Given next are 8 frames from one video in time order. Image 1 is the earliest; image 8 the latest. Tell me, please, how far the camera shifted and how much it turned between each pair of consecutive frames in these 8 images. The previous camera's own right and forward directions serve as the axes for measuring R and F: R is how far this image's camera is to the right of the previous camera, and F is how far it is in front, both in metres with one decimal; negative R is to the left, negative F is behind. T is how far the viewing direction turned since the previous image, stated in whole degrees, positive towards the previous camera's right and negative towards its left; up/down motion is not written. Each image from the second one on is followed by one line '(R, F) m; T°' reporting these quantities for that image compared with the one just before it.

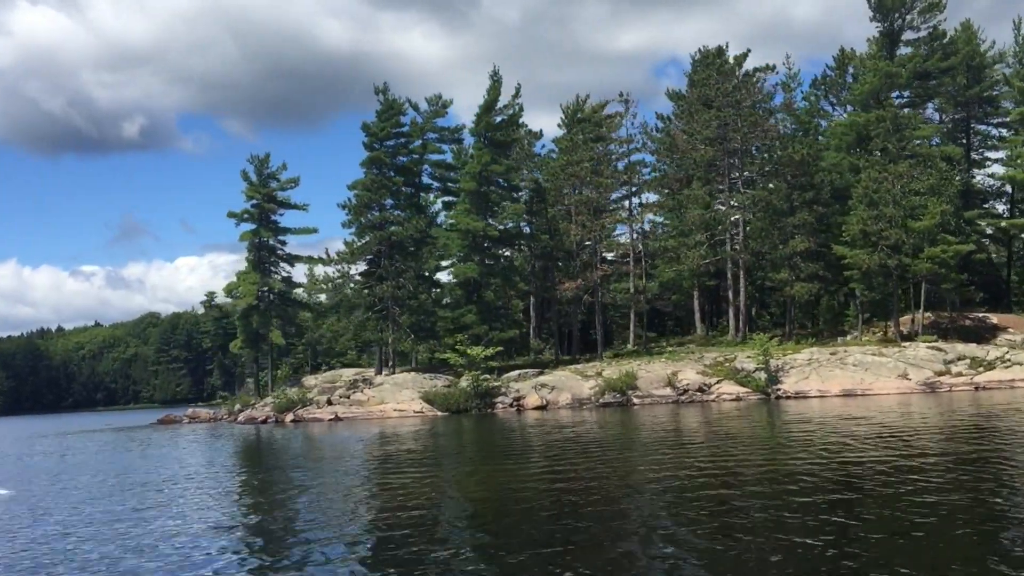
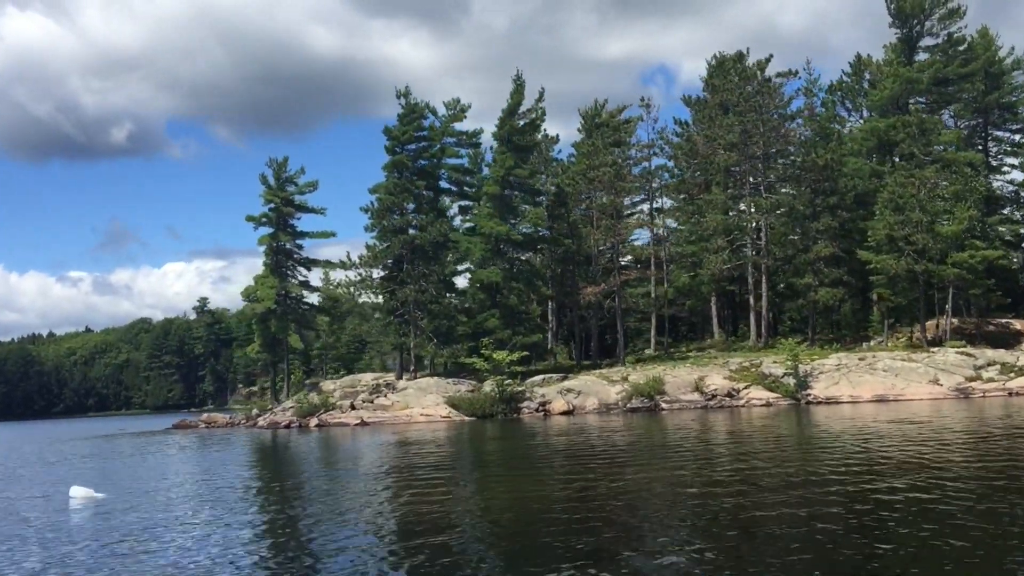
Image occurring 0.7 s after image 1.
(-1.9, +0.3) m; 0°
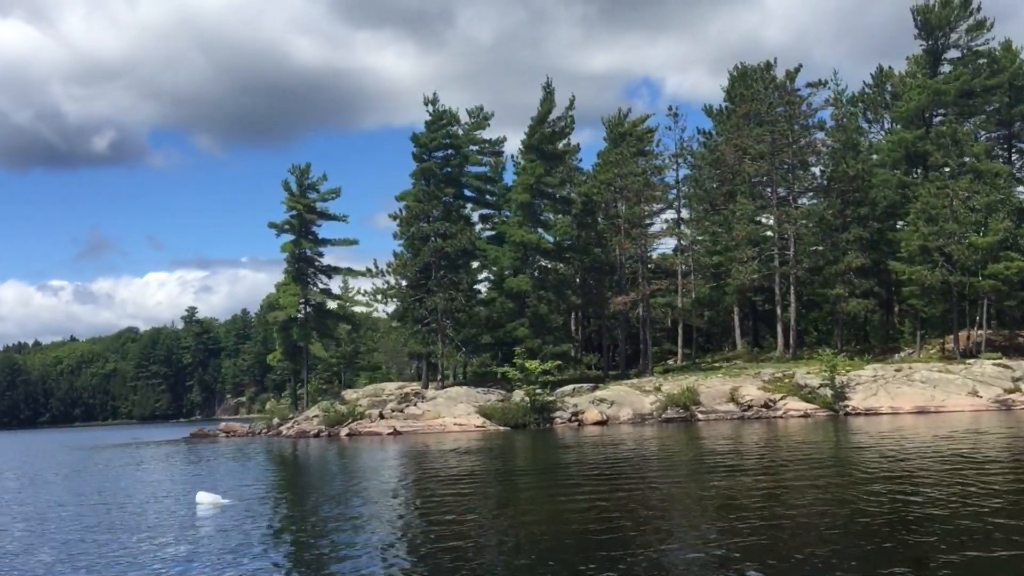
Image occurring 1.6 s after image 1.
(-2.4, +0.4) m; +1°
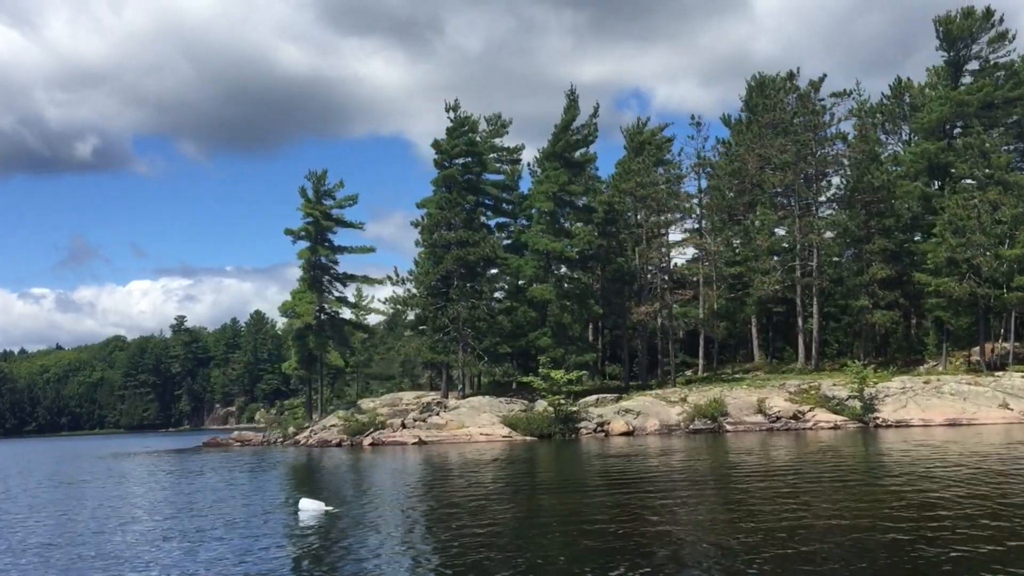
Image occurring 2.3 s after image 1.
(-1.8, +0.5) m; 0°
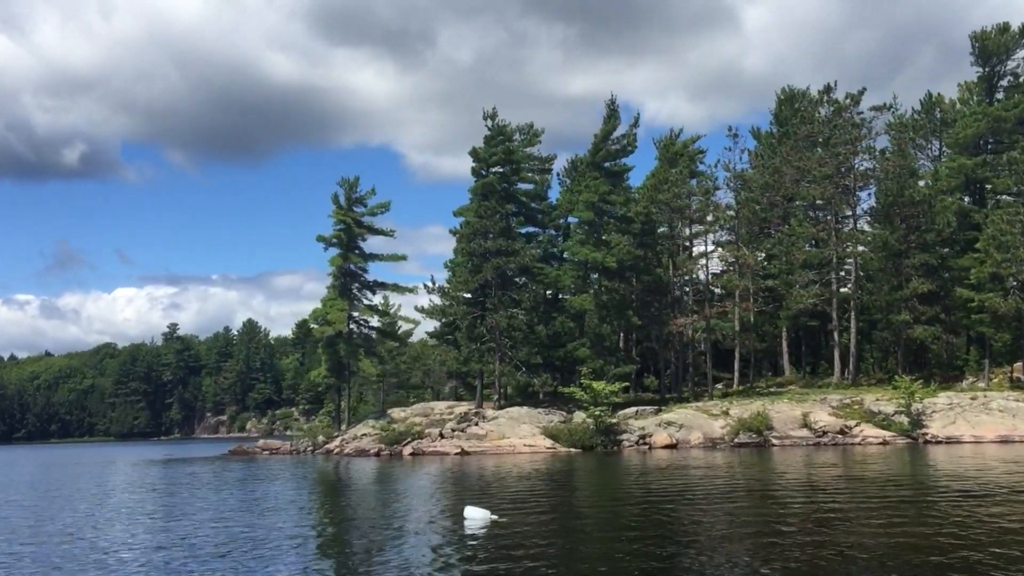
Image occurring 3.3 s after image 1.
(-2.7, +0.4) m; 0°
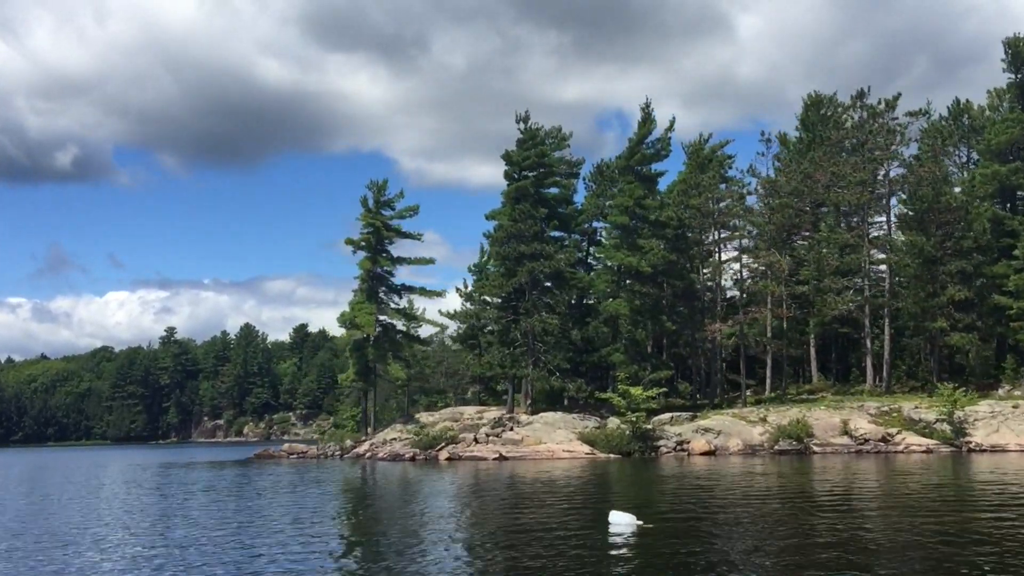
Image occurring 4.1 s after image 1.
(-2.1, +0.3) m; 0°
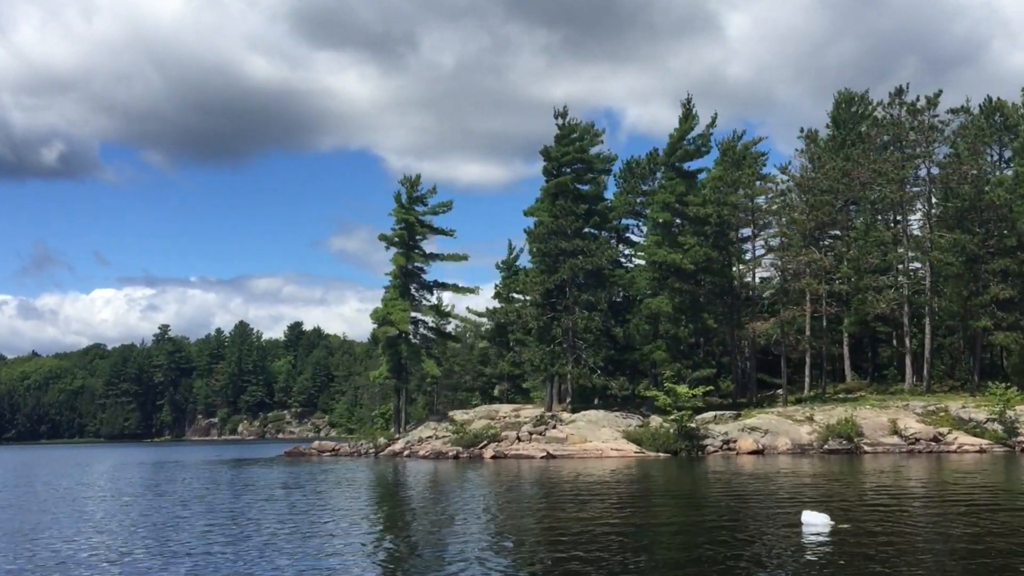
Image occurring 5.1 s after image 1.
(-2.7, +0.5) m; 0°
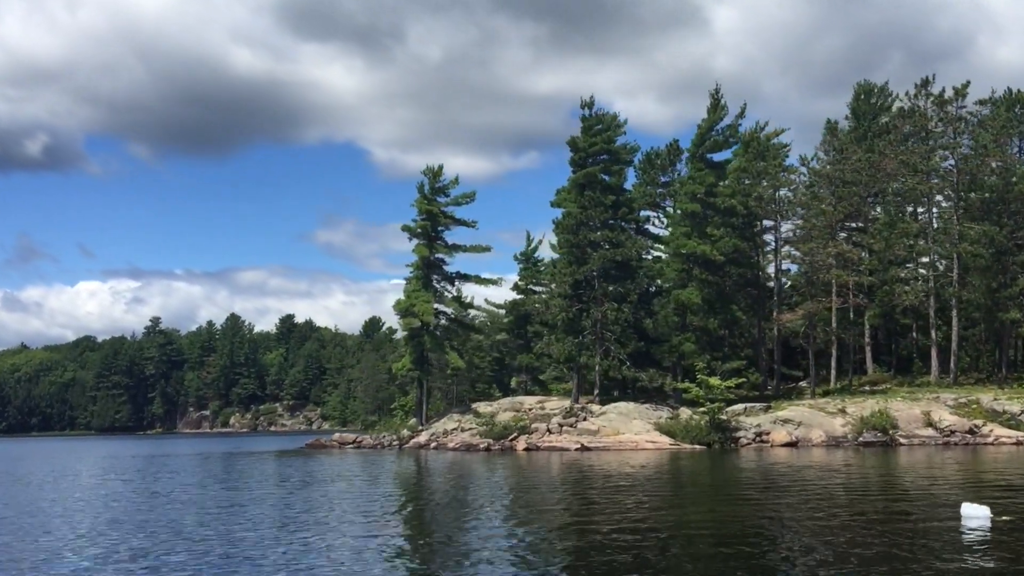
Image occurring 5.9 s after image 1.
(-2.2, +0.4) m; 0°
